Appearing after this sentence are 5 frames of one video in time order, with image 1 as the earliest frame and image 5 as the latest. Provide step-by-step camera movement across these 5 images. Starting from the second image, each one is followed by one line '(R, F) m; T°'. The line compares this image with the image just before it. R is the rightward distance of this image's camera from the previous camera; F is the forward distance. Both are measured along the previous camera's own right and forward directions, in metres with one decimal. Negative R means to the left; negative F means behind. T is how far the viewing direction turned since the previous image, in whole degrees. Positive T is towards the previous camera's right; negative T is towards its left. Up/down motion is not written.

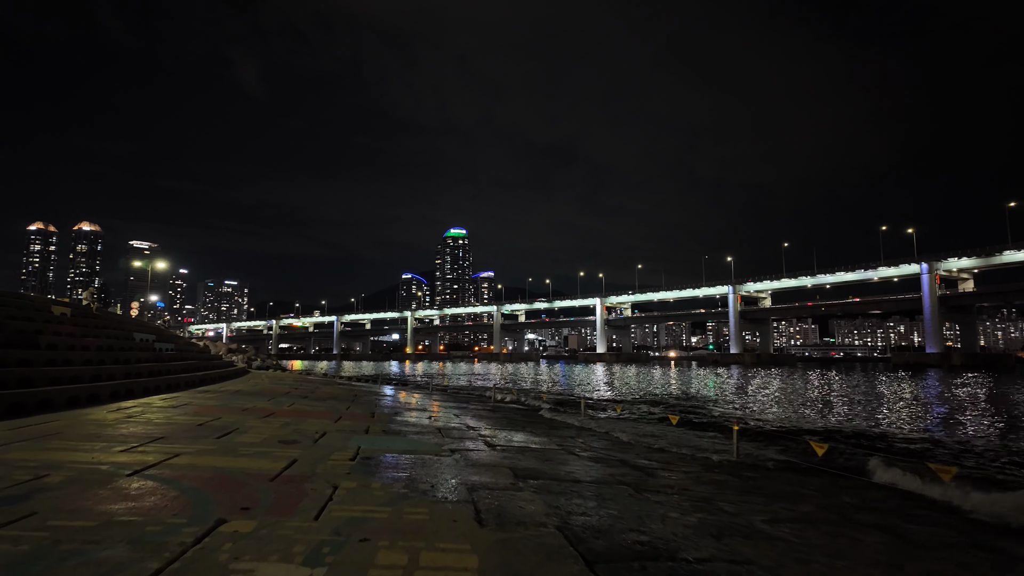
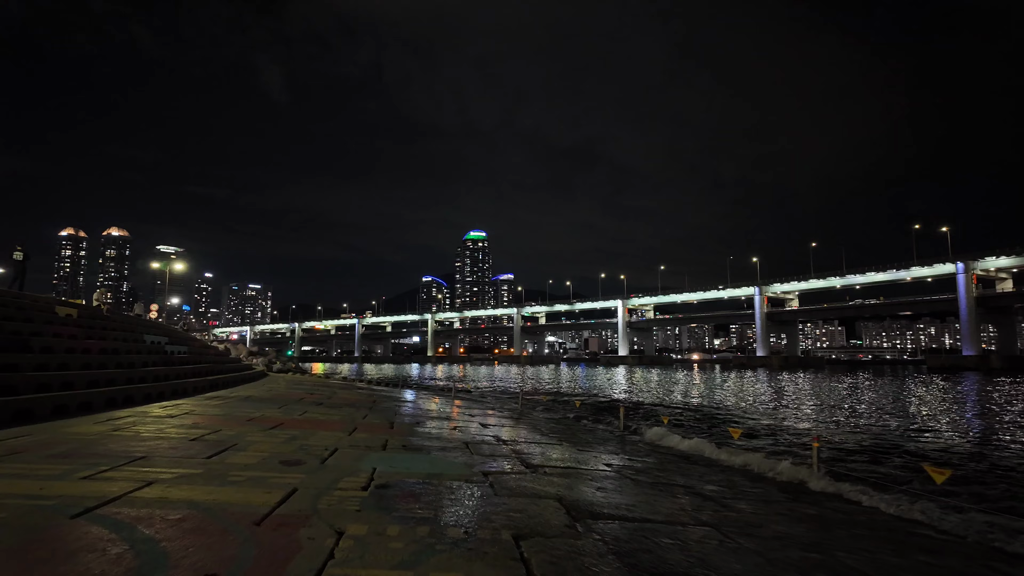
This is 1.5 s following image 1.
(-0.4, +1.8) m; -2°
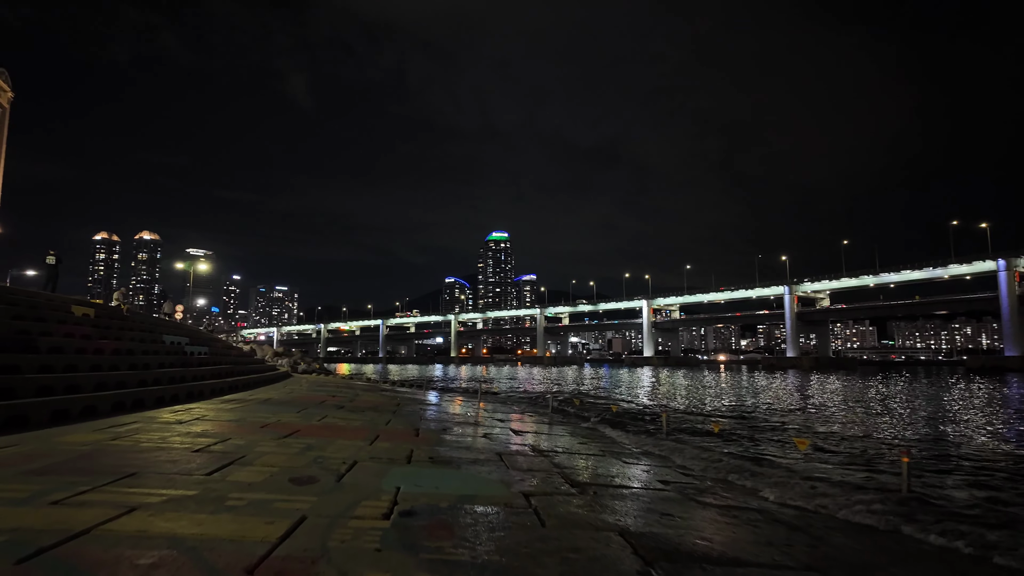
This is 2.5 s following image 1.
(-0.3, +1.3) m; -2°
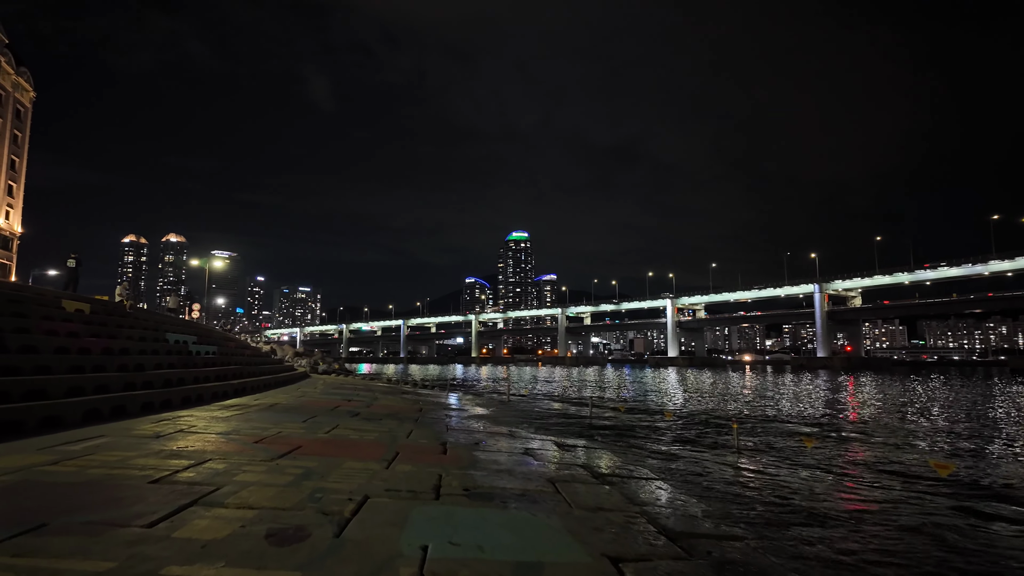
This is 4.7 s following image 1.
(-0.6, +2.4) m; -2°
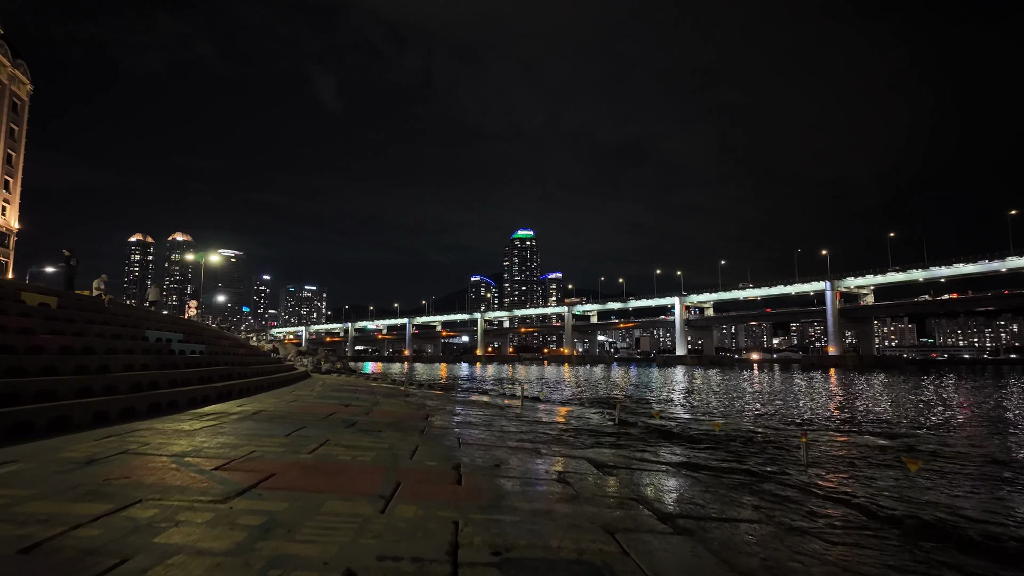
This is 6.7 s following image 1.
(-0.4, +2.2) m; -1°
